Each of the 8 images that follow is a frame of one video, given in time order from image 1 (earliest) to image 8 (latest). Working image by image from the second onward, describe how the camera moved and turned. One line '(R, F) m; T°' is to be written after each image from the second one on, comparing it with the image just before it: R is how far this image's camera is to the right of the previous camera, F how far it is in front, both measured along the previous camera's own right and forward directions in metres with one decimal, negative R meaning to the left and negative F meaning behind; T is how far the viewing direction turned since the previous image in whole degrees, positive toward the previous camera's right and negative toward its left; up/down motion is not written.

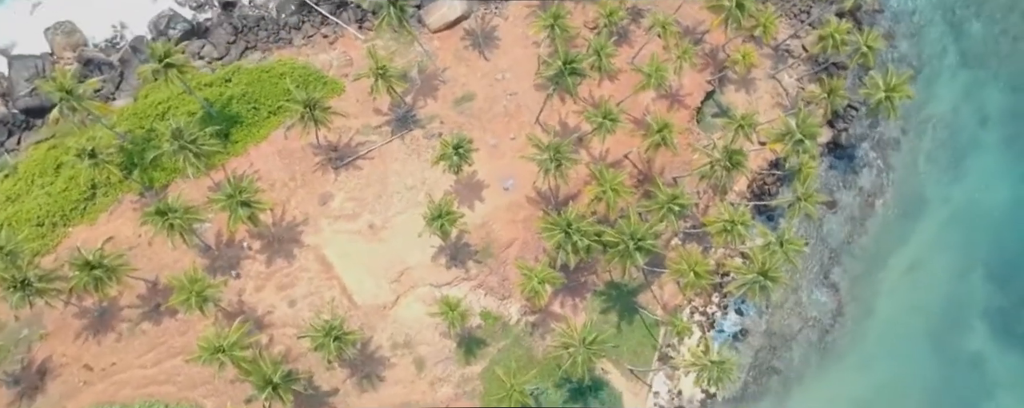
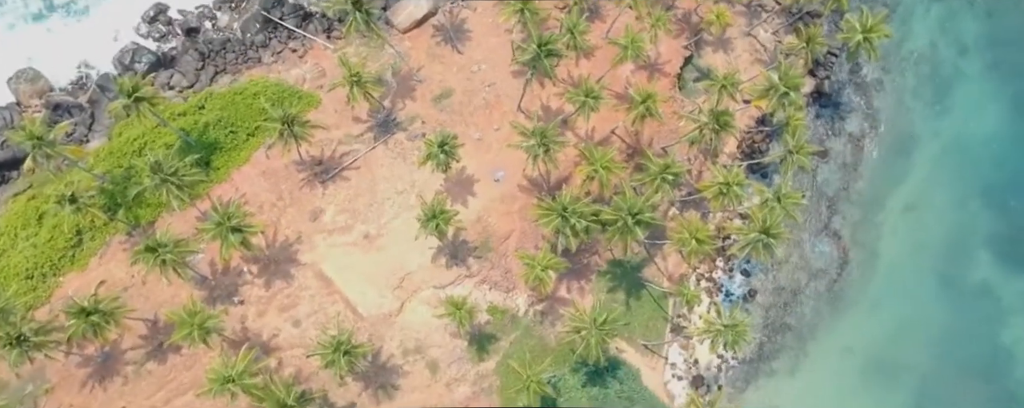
(-0.1, +0.4) m; +1°
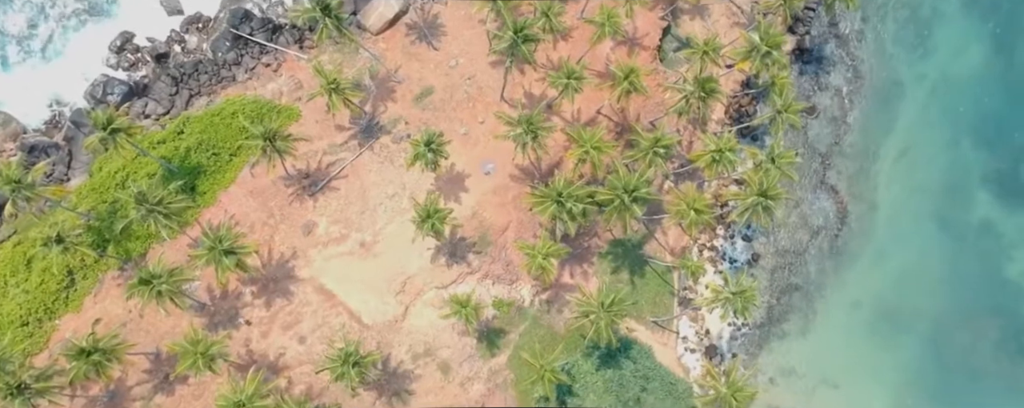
(0.0, +0.4) m; +1°
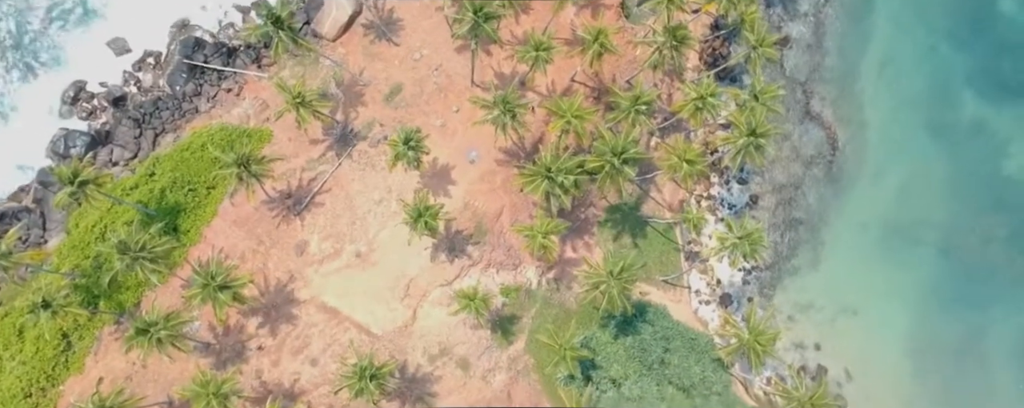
(-0.1, +0.6) m; +1°
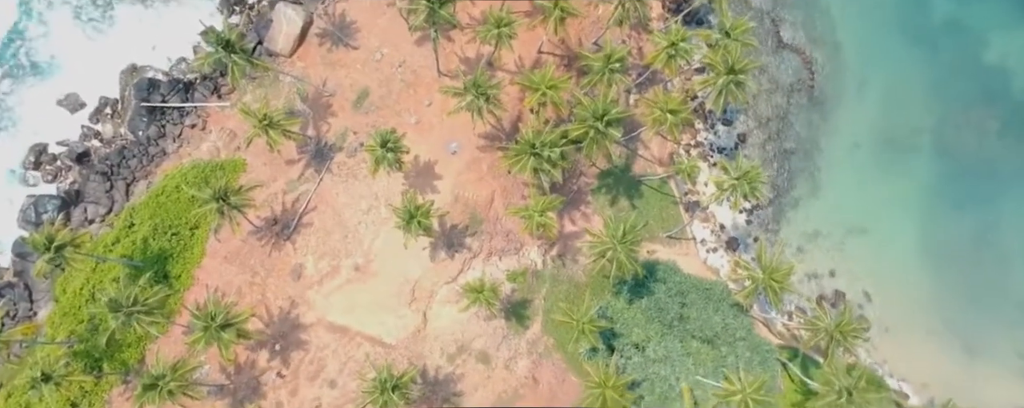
(-0.1, +0.7) m; +1°
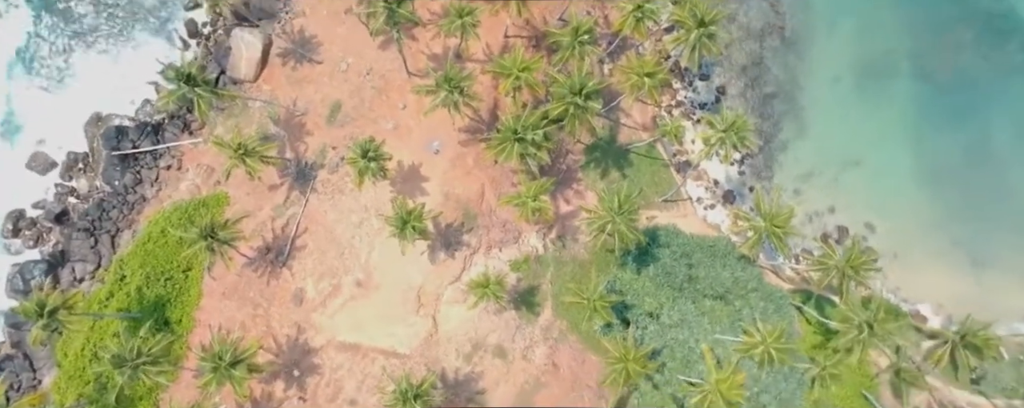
(-0.1, +0.4) m; +1°
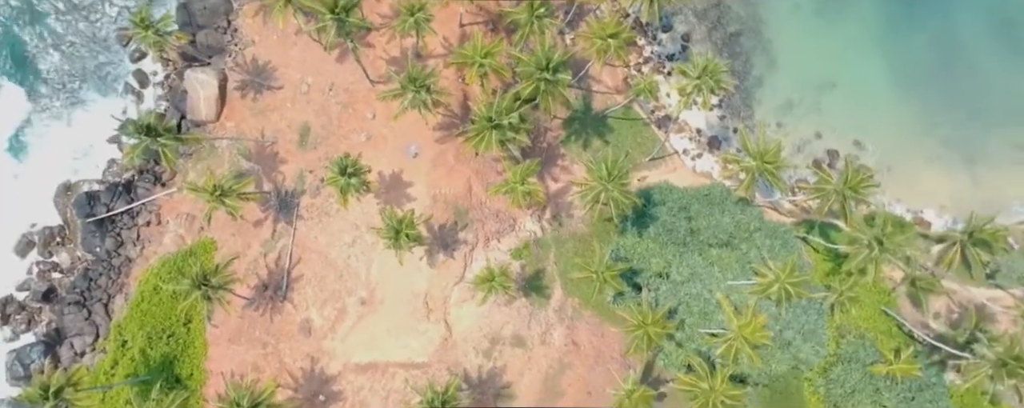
(-0.1, +0.5) m; +1°
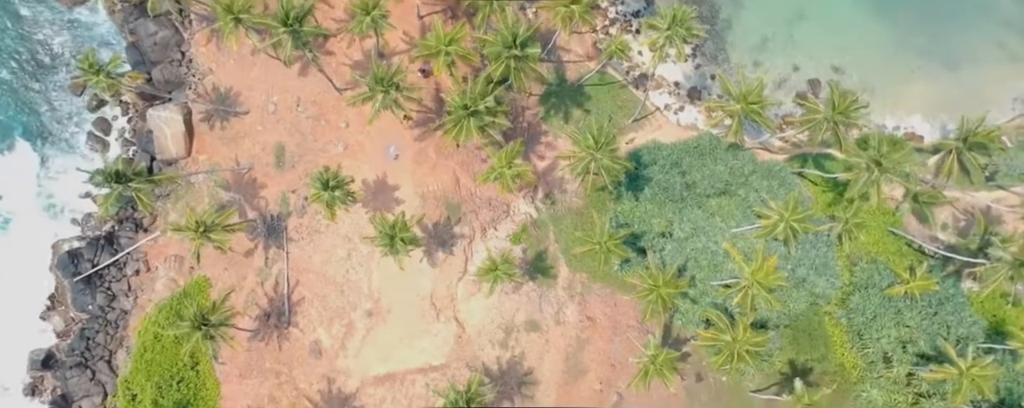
(0.0, +0.6) m; +1°
